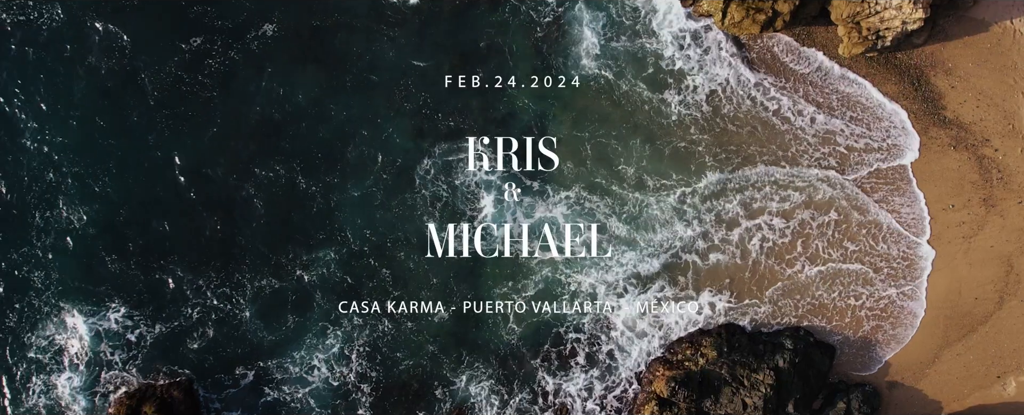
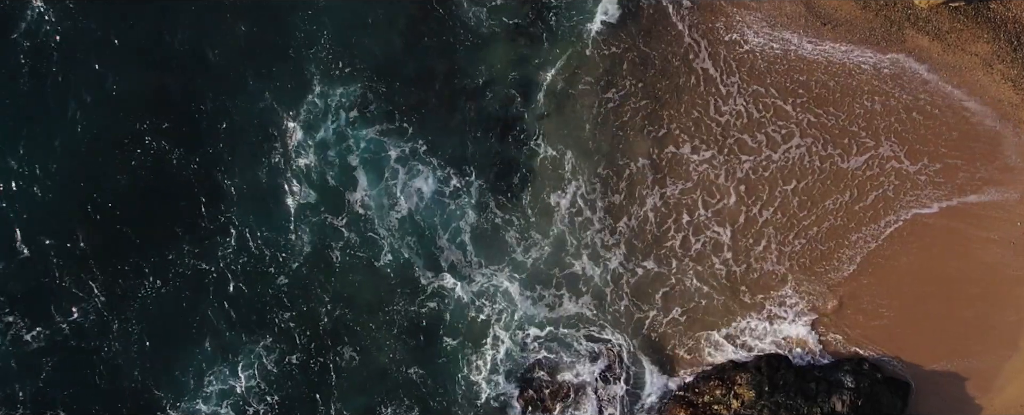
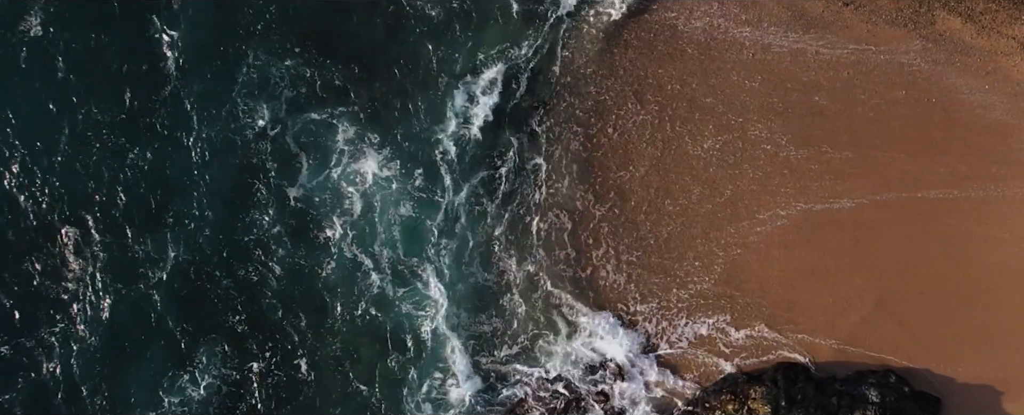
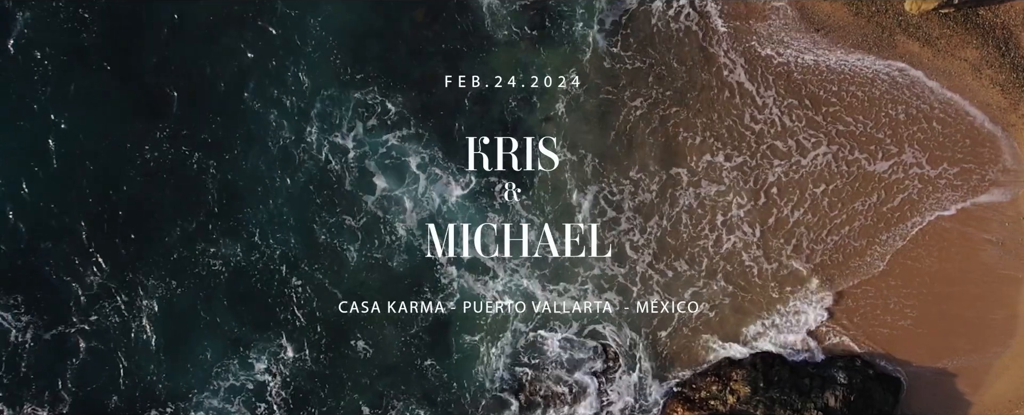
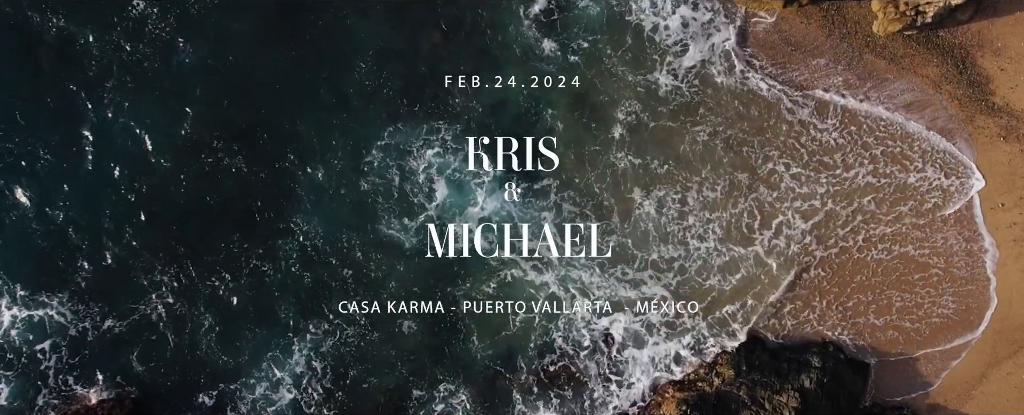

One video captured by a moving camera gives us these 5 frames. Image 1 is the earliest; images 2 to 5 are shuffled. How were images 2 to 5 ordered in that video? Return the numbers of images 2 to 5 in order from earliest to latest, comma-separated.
5, 4, 2, 3
